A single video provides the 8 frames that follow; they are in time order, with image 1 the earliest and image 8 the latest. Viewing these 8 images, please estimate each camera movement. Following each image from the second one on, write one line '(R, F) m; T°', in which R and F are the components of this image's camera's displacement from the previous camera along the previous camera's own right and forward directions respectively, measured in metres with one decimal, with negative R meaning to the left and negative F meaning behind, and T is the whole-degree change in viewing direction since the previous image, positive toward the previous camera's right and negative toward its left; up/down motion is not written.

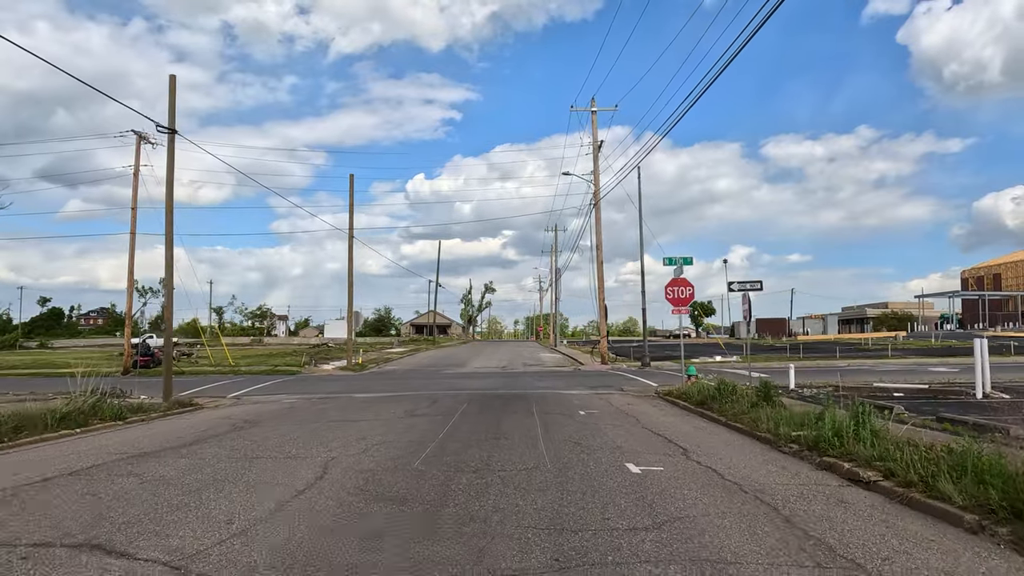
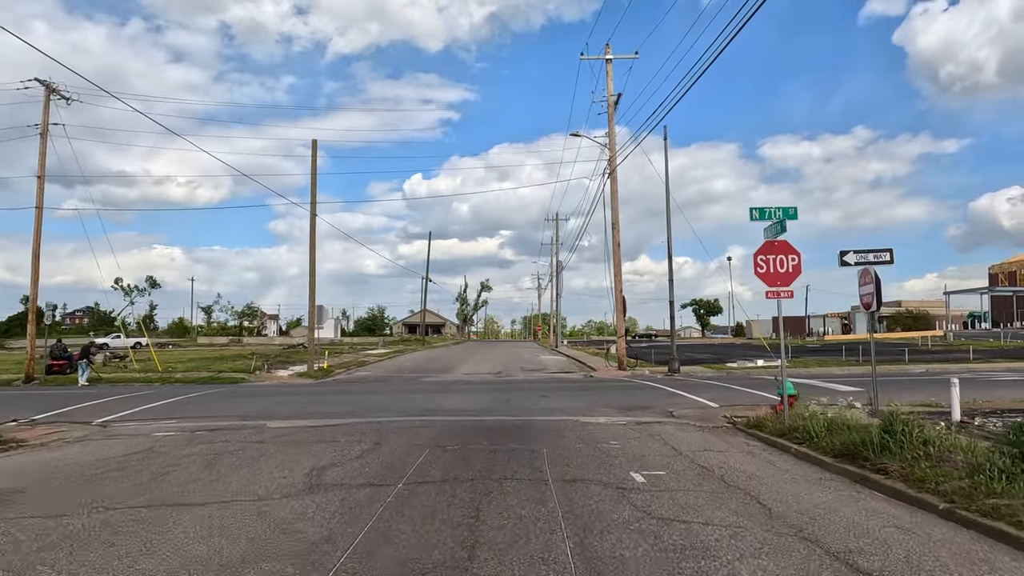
(0.0, +6.6) m; 0°
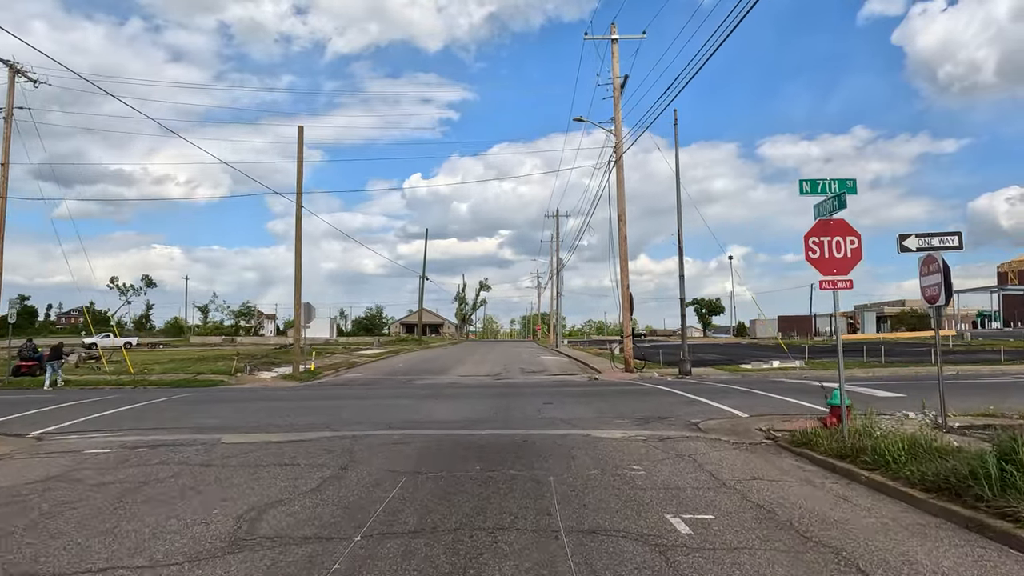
(0.0, +1.9) m; 0°
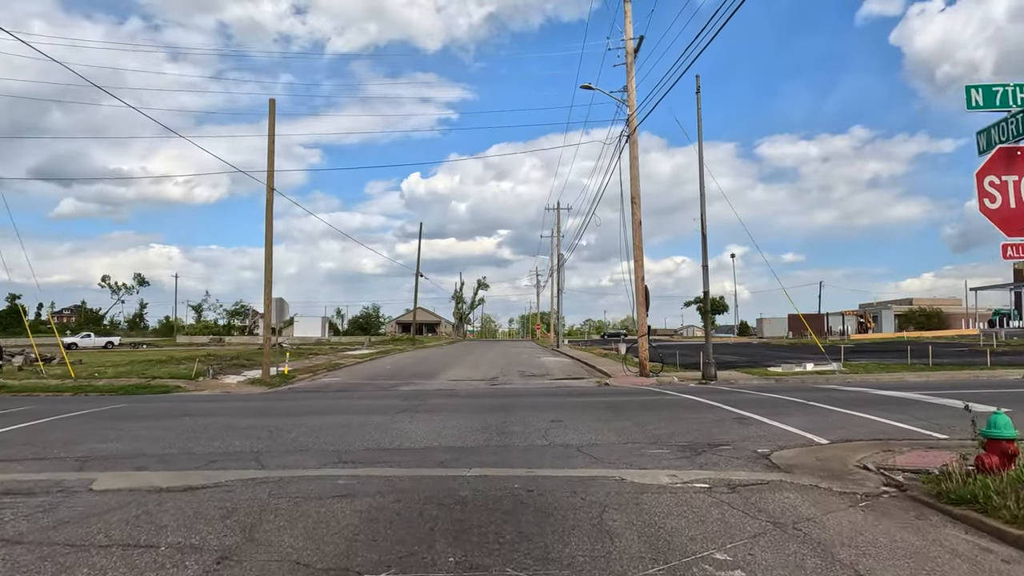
(0.0, +3.3) m; 0°
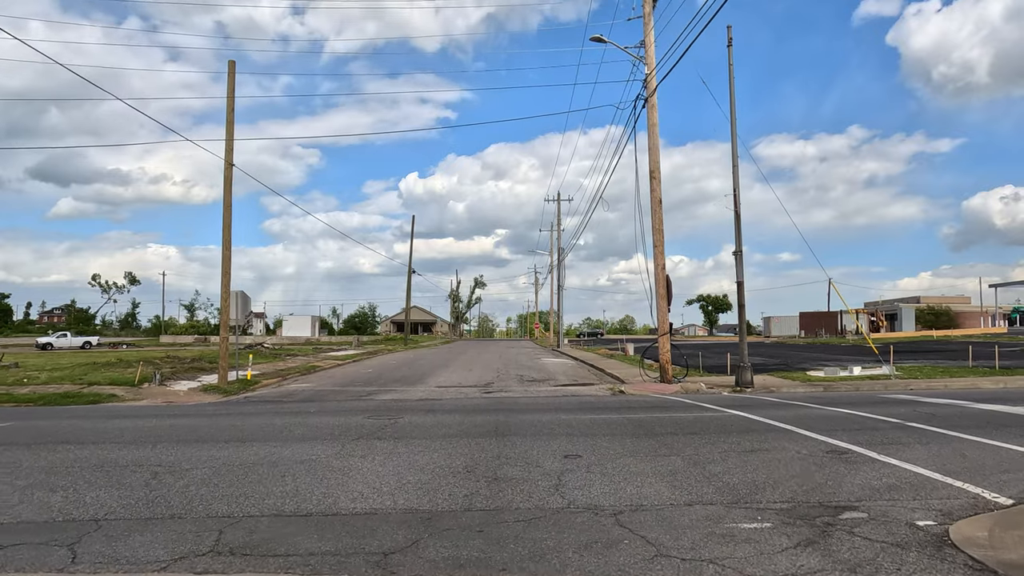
(0.0, +3.6) m; 0°
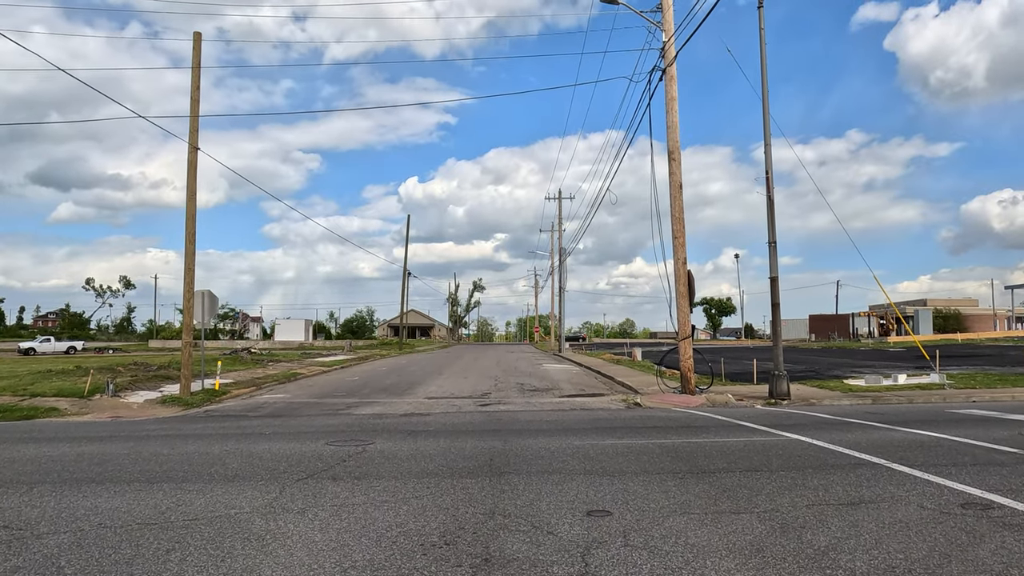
(0.0, +2.5) m; 0°
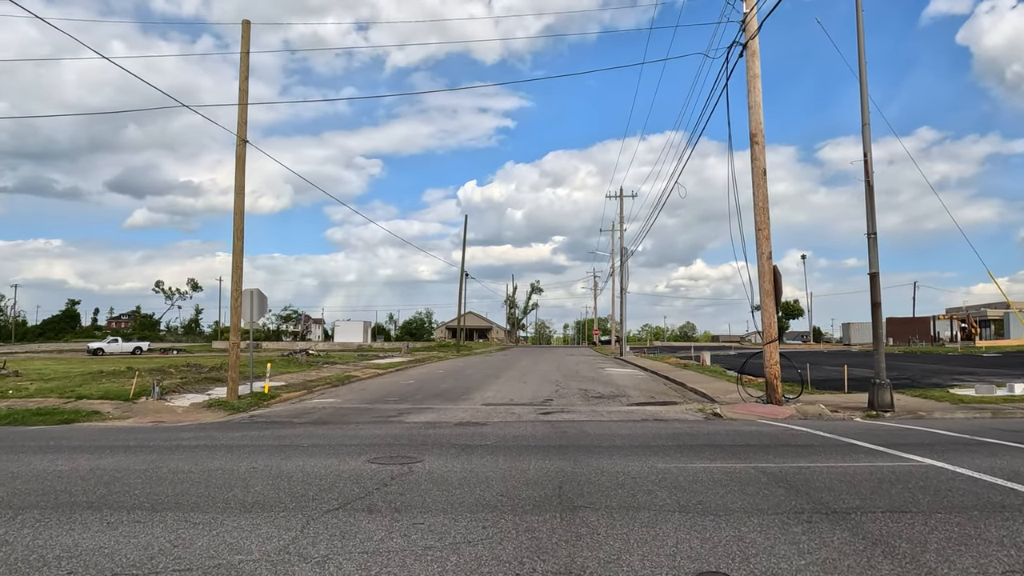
(-0.2, +1.5) m; -5°
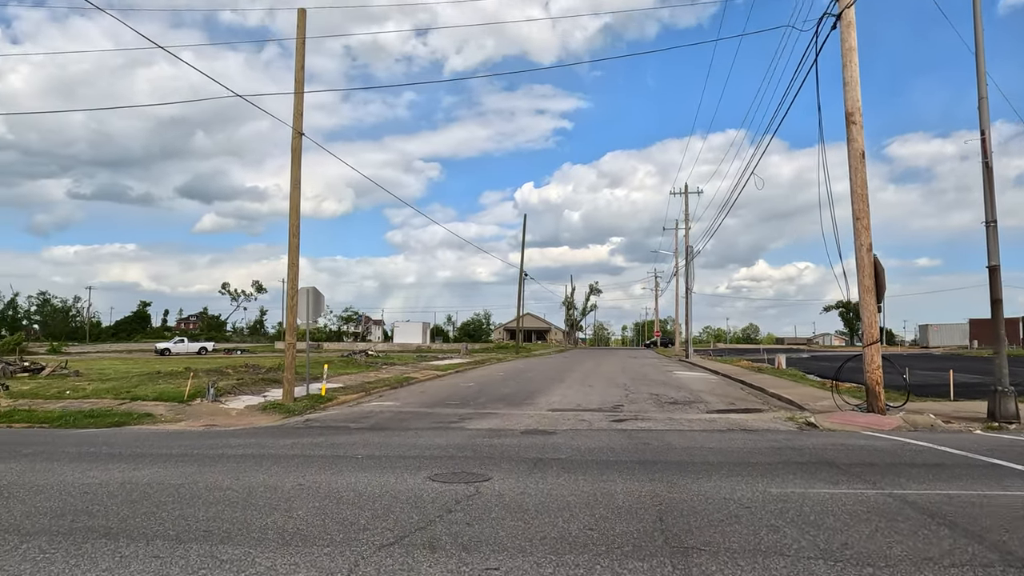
(-0.3, +1.2) m; -5°
